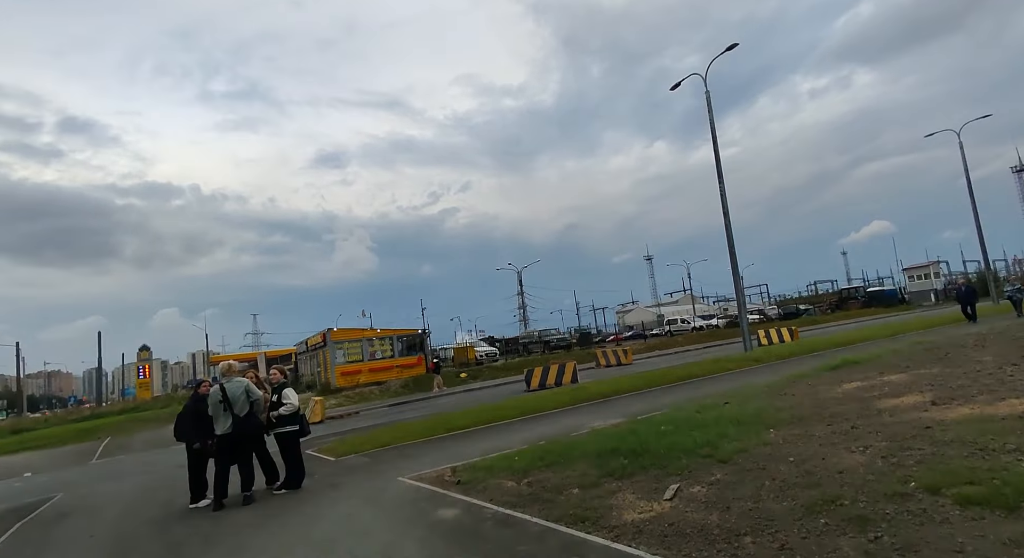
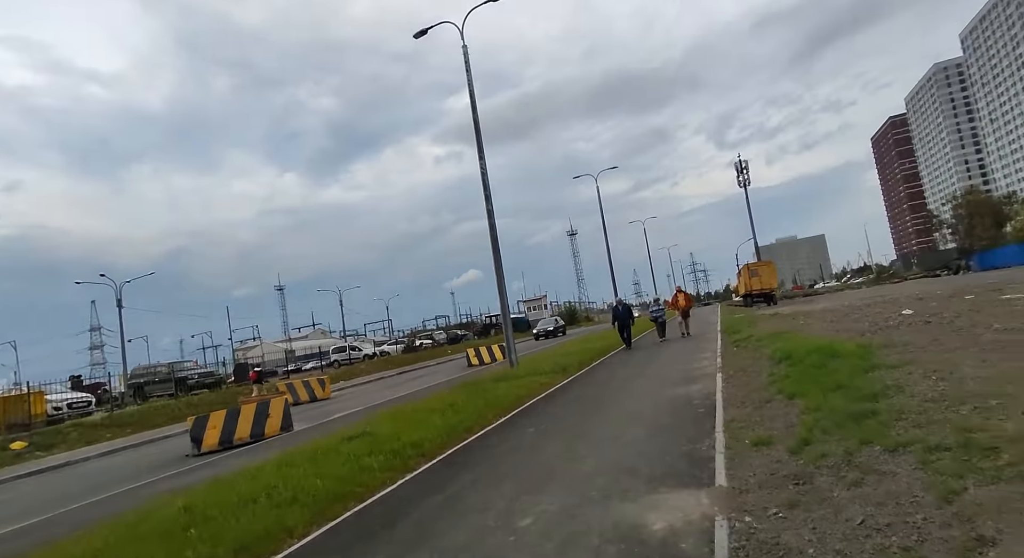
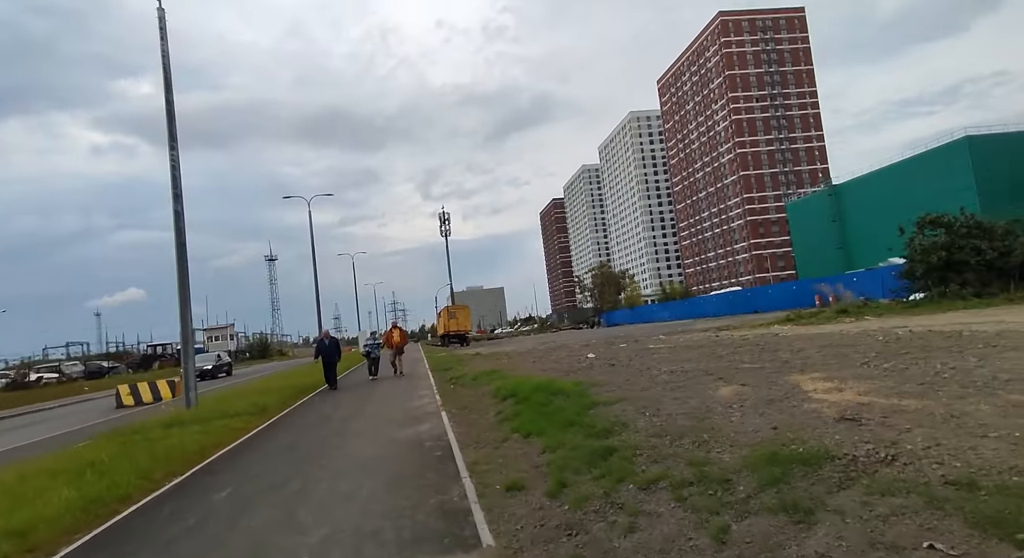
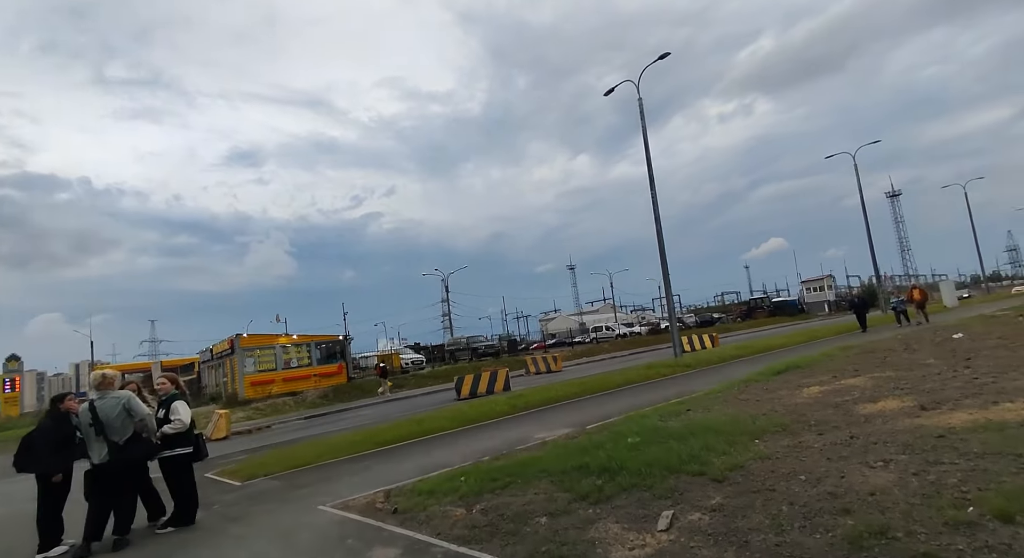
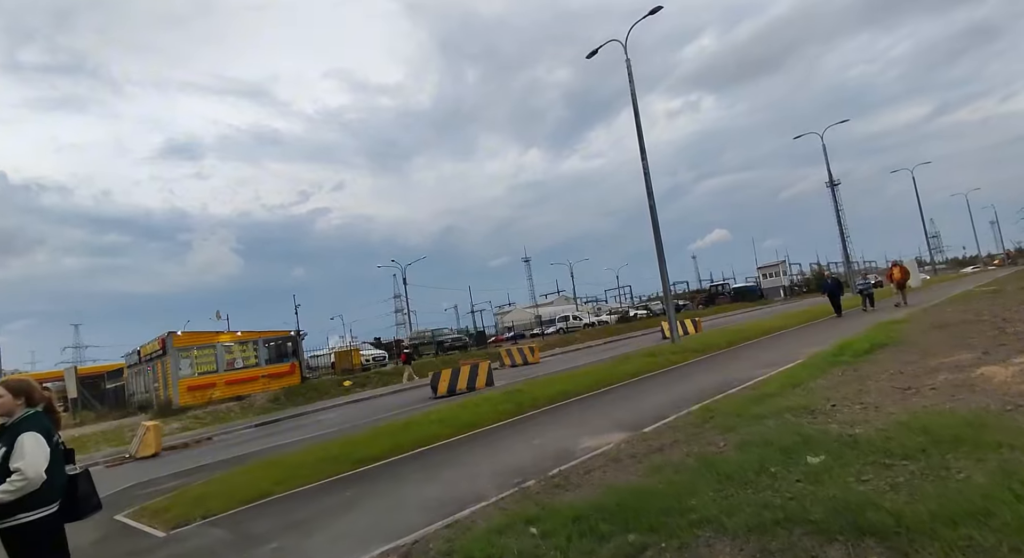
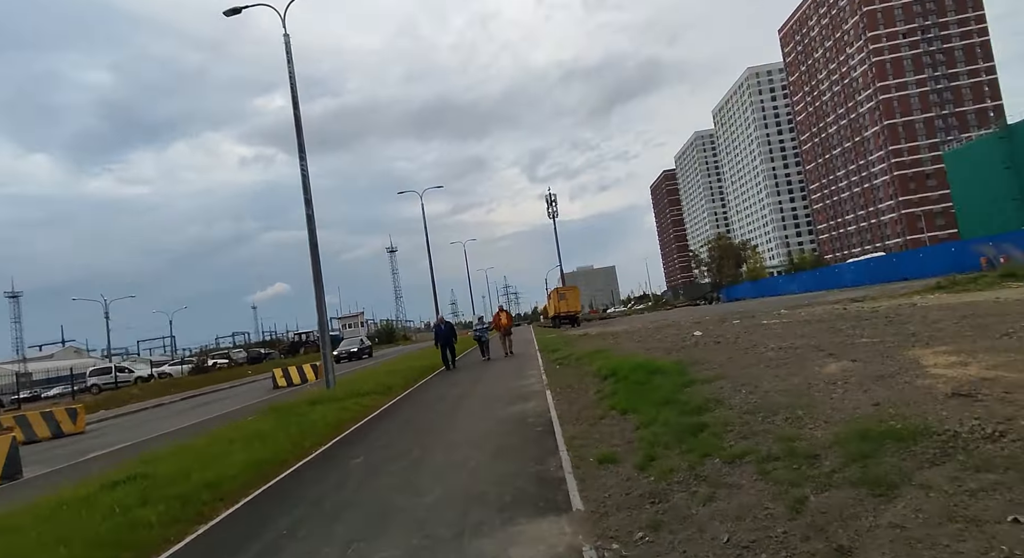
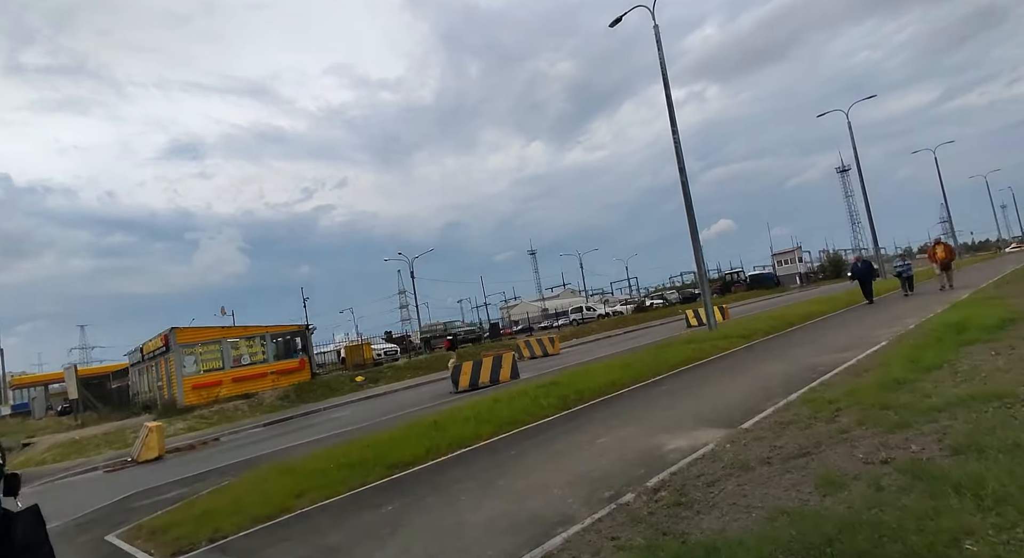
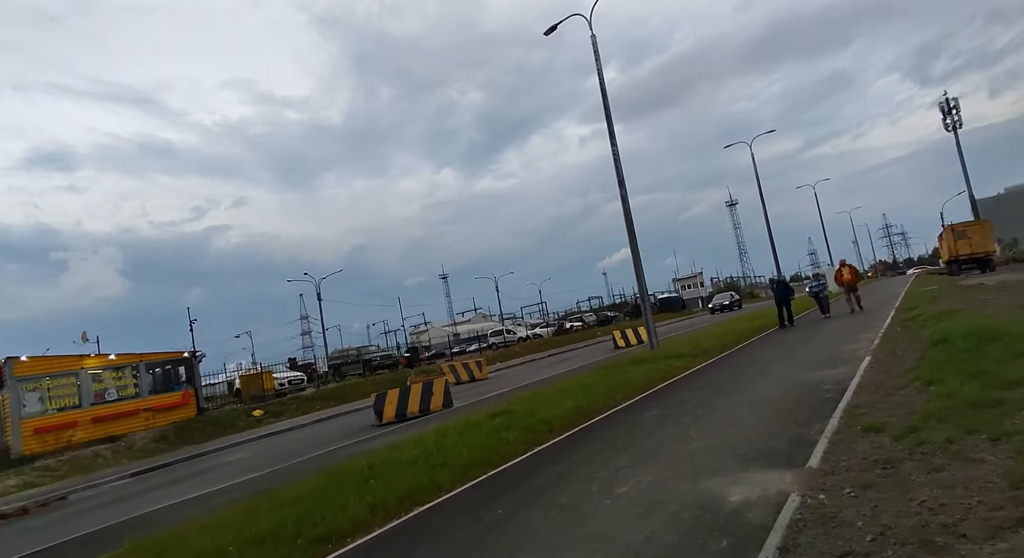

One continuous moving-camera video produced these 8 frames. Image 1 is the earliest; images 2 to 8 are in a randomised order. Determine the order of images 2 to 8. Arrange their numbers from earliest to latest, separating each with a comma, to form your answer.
4, 5, 7, 8, 2, 6, 3
